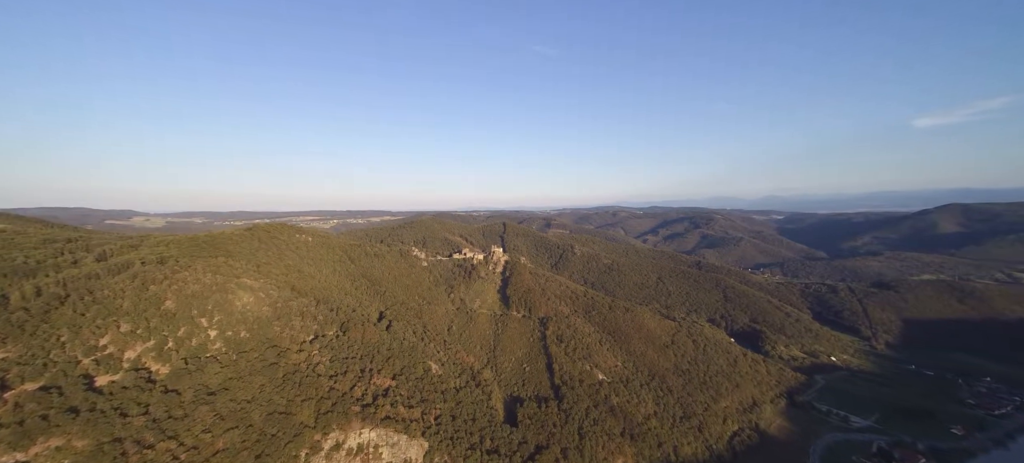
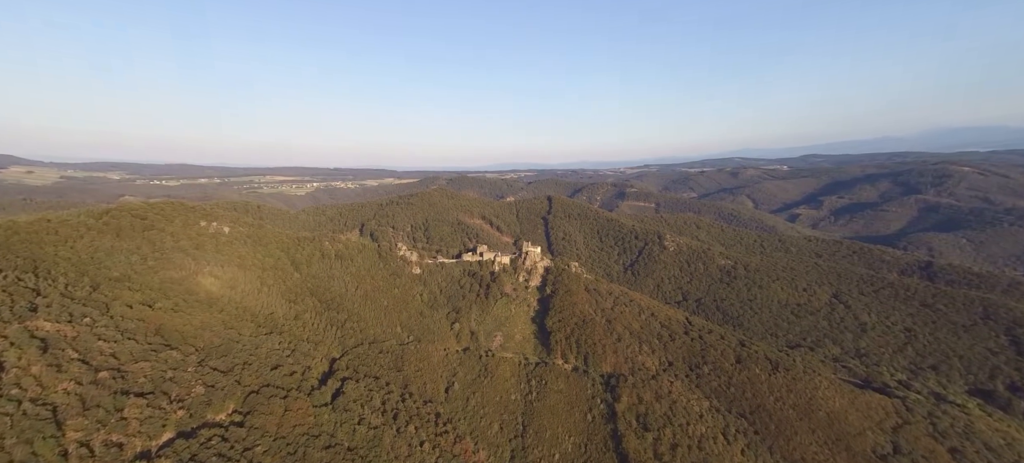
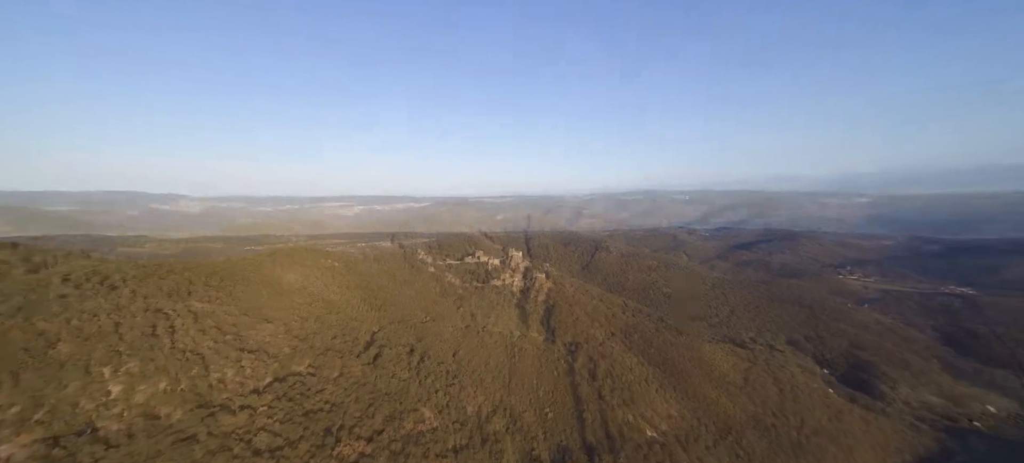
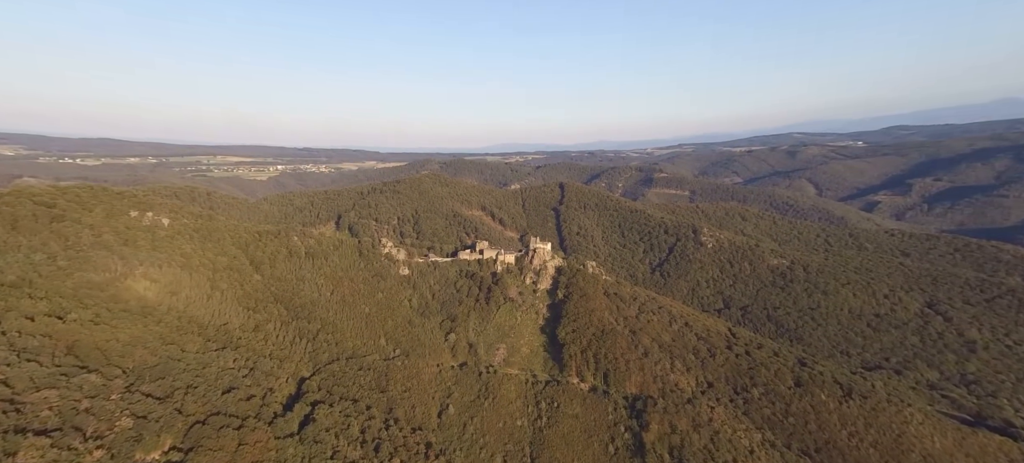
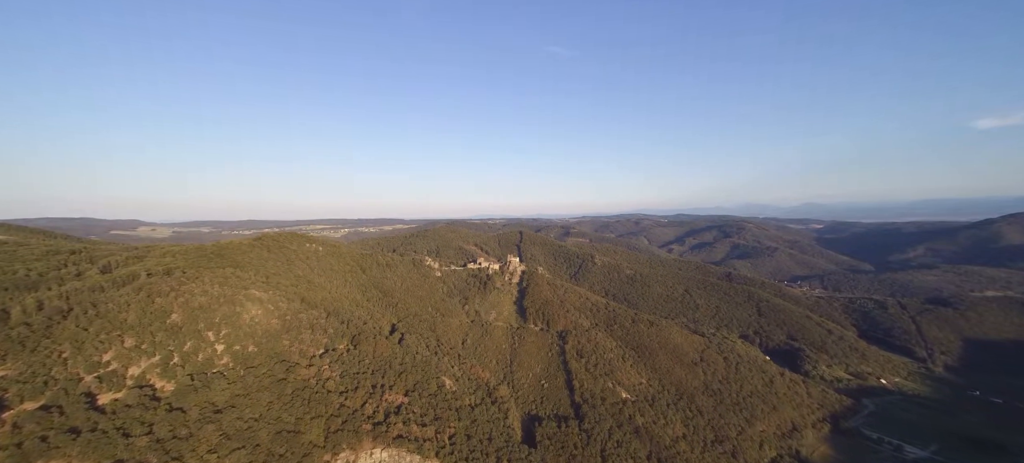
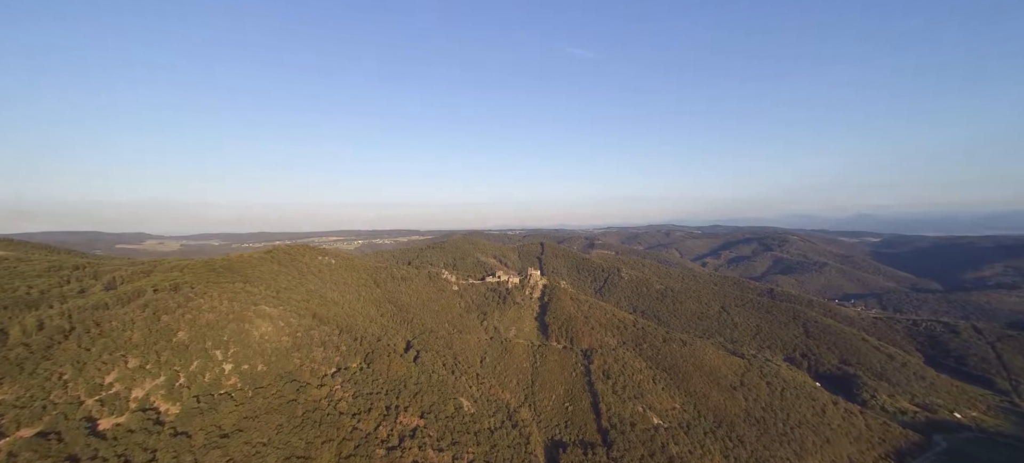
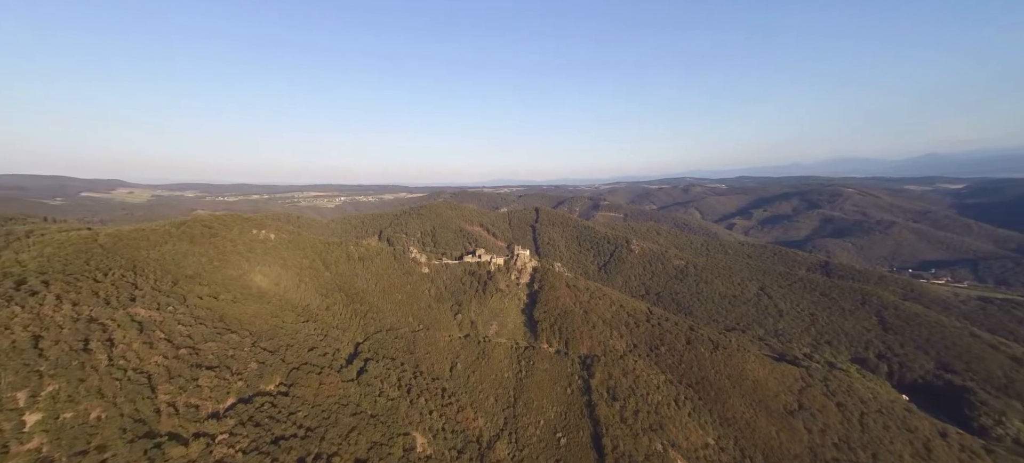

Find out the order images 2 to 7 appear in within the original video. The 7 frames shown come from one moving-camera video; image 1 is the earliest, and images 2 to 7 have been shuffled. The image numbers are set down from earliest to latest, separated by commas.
5, 6, 3, 7, 2, 4
